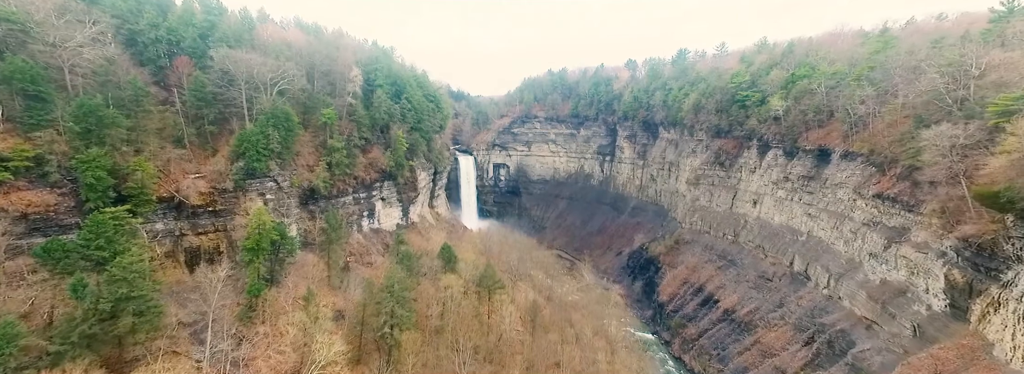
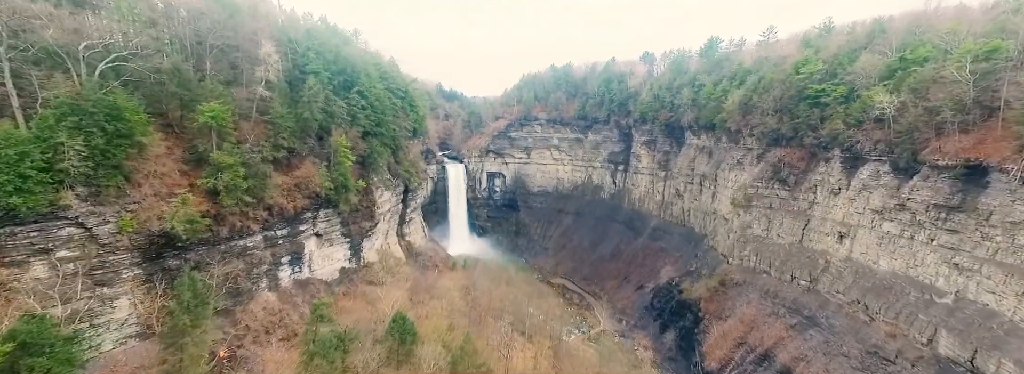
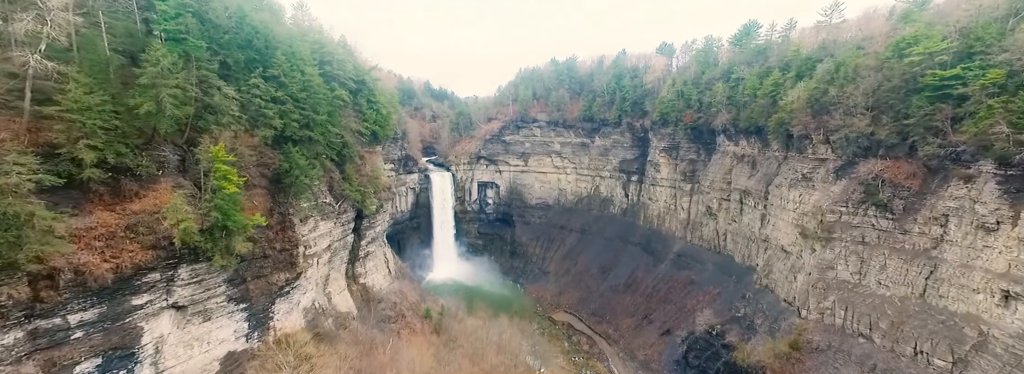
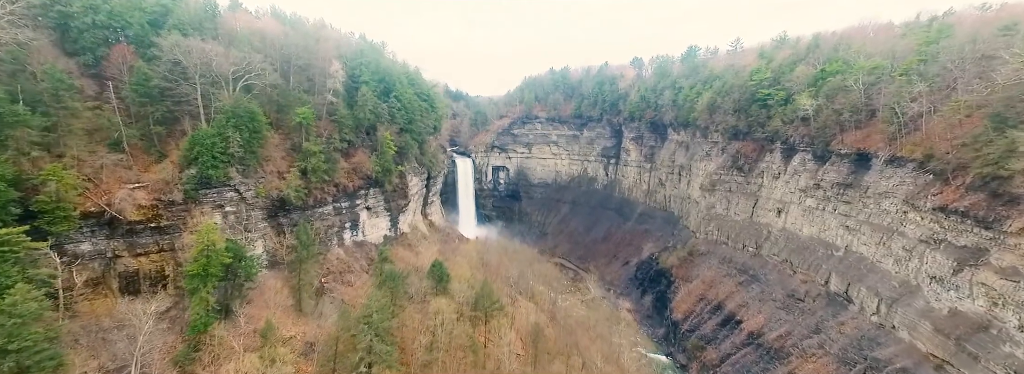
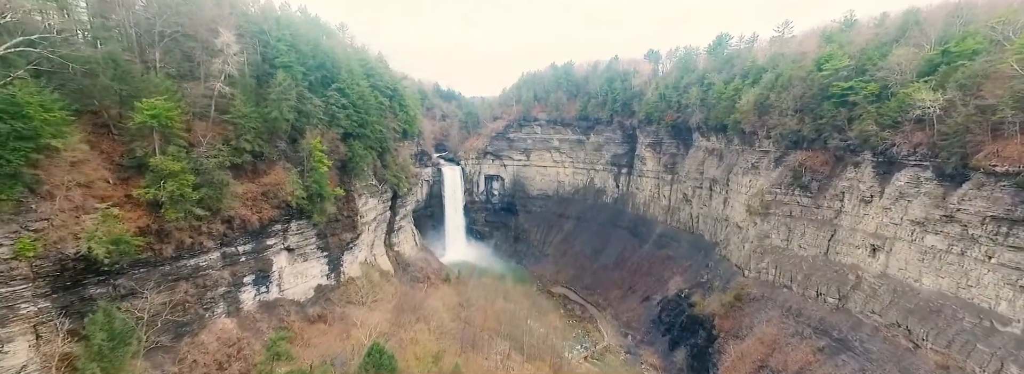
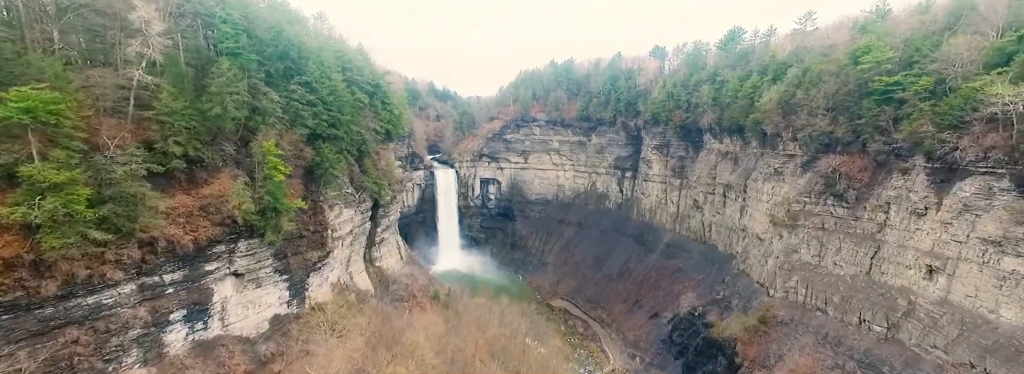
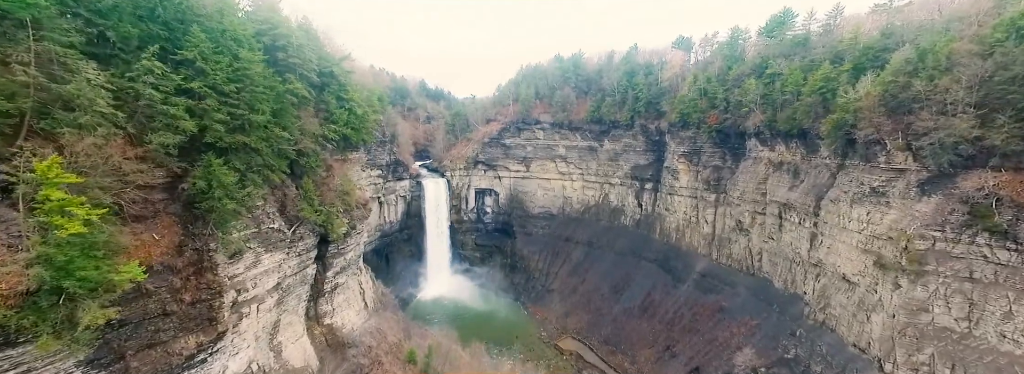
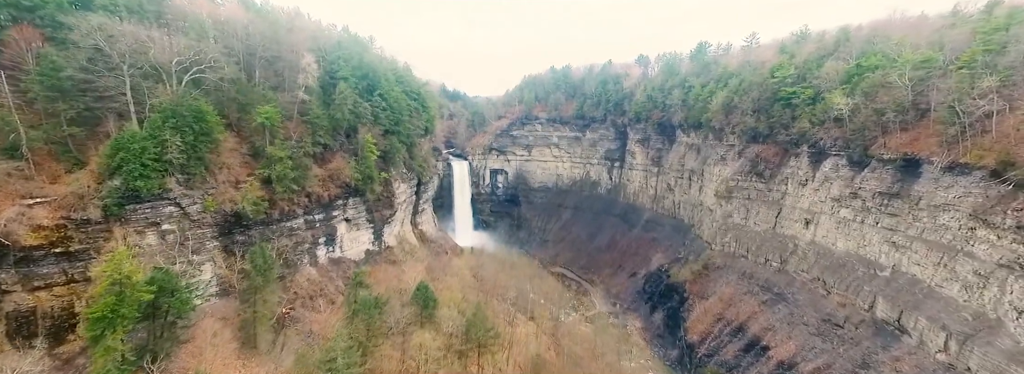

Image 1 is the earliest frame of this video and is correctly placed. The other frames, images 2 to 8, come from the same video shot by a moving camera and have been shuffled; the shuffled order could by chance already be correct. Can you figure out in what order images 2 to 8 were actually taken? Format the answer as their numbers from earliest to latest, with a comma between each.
4, 8, 2, 5, 6, 3, 7
